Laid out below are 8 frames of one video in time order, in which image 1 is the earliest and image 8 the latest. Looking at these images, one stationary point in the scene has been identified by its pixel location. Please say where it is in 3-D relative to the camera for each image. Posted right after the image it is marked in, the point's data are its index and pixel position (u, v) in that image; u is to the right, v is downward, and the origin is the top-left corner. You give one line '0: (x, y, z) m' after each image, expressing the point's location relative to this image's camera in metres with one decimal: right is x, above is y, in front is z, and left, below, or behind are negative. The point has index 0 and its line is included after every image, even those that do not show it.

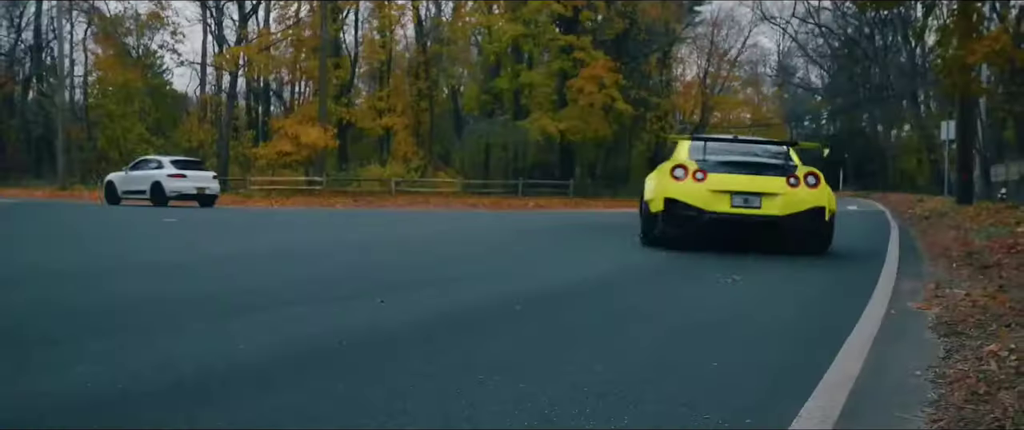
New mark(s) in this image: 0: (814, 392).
0: (+2.1, -1.2, +6.4) m
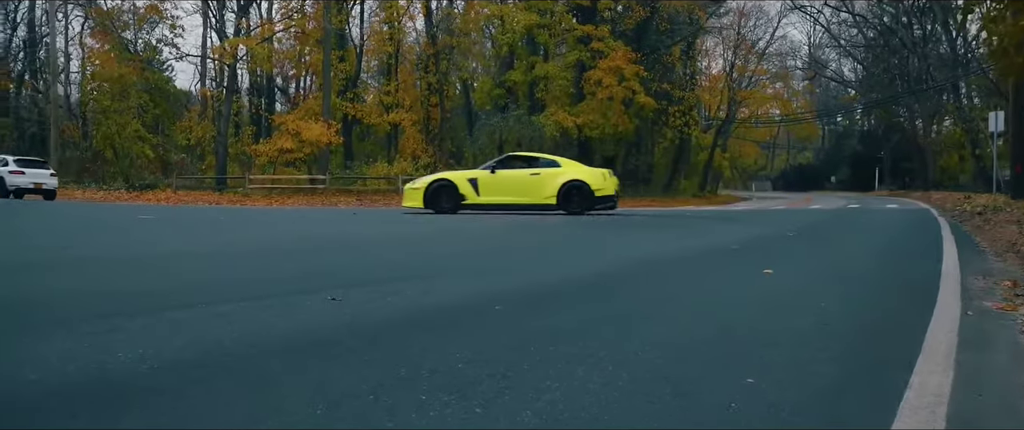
0: (+1.8, -1.0, +4.5) m
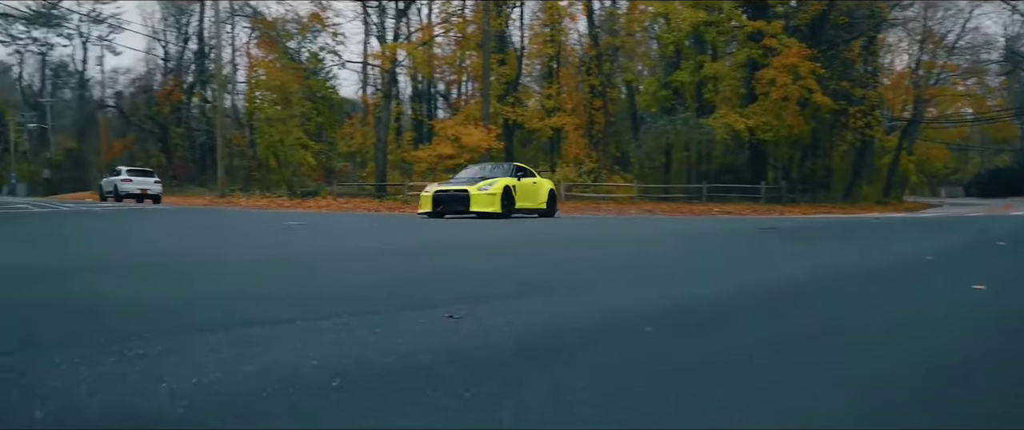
0: (+2.9, -0.9, +2.8) m
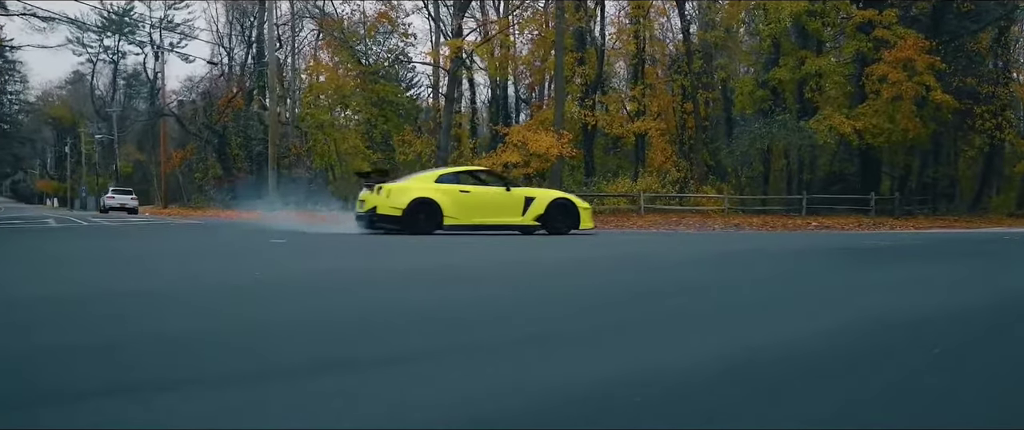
0: (+2.2, -1.1, 0.0) m
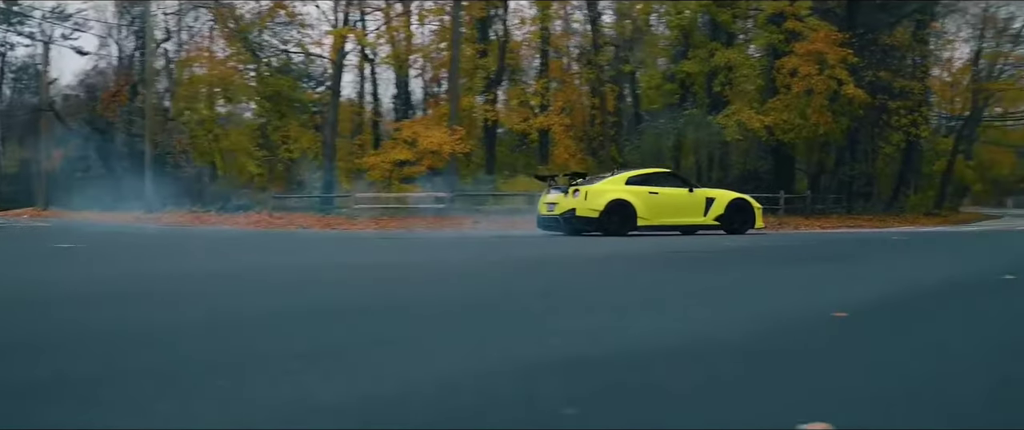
0: (+0.4, -1.0, -1.4) m
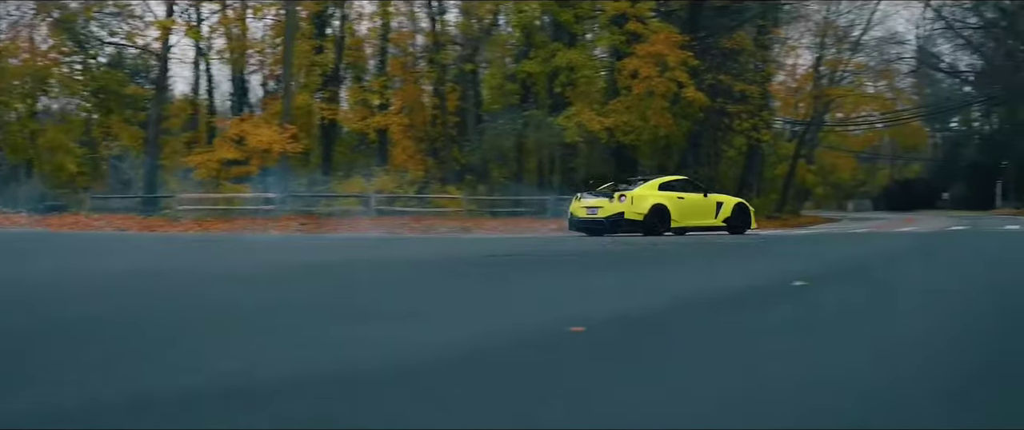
0: (-1.3, -1.0, -2.1) m
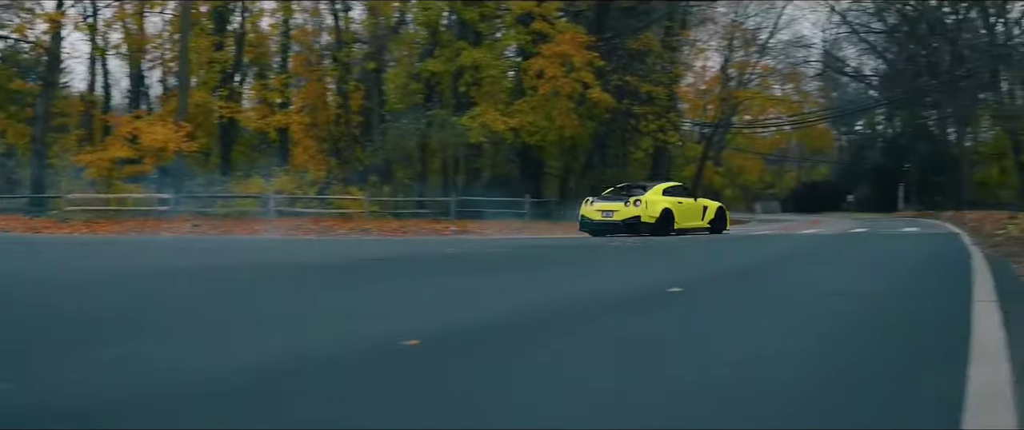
0: (-2.3, -0.9, -2.6) m
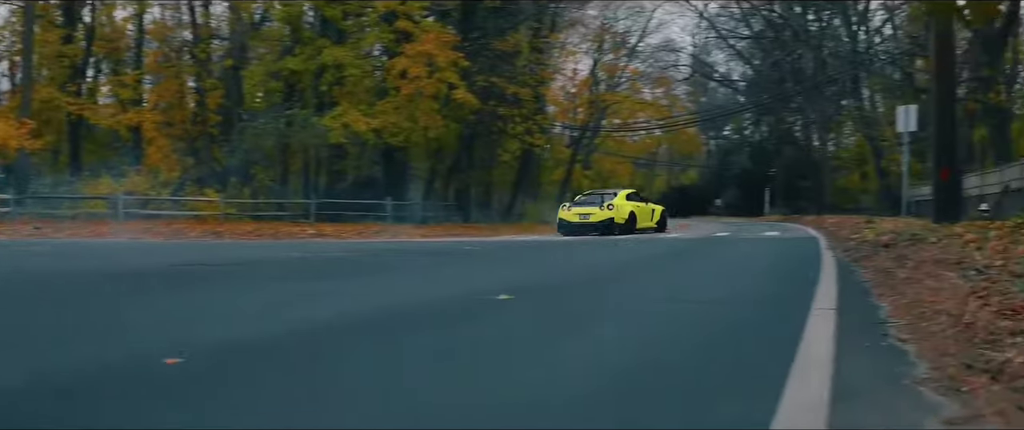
0: (-3.7, -0.9, -3.2) m
